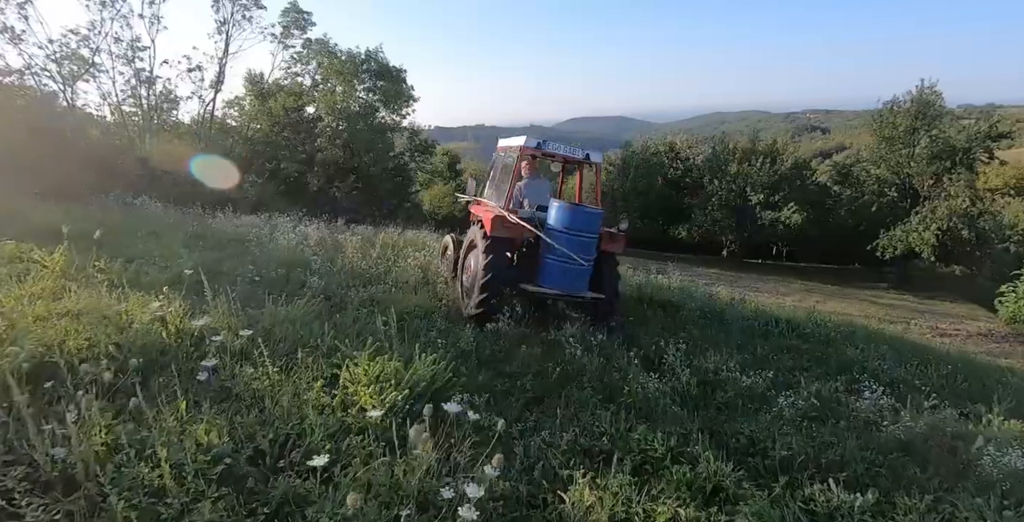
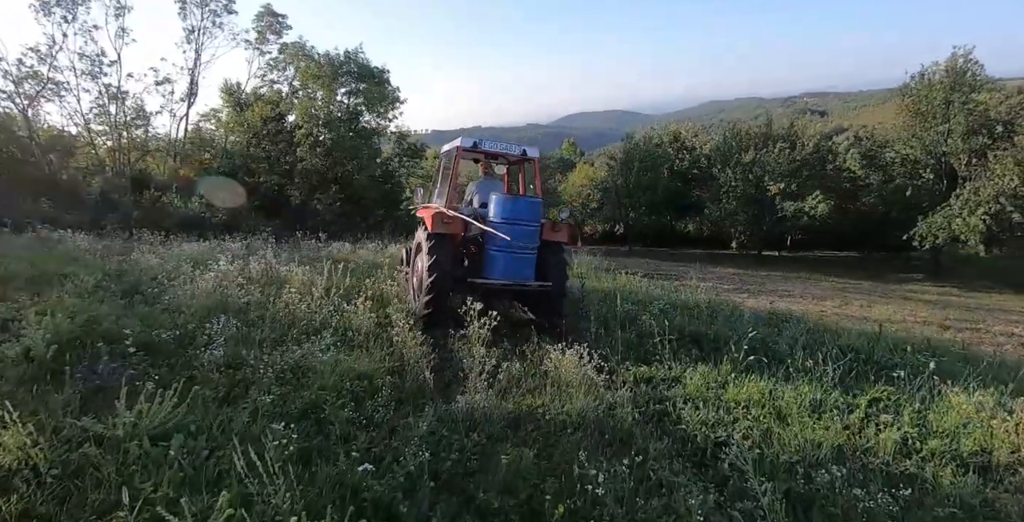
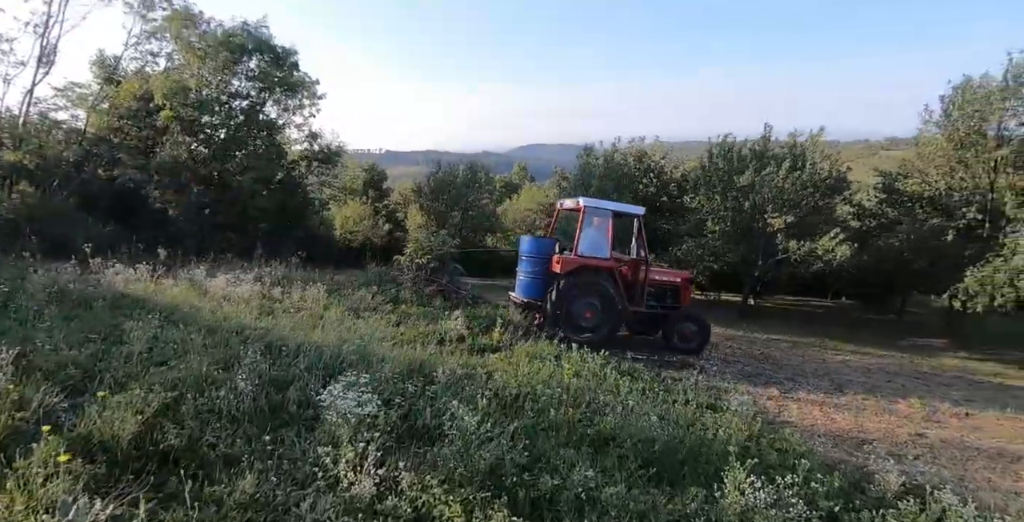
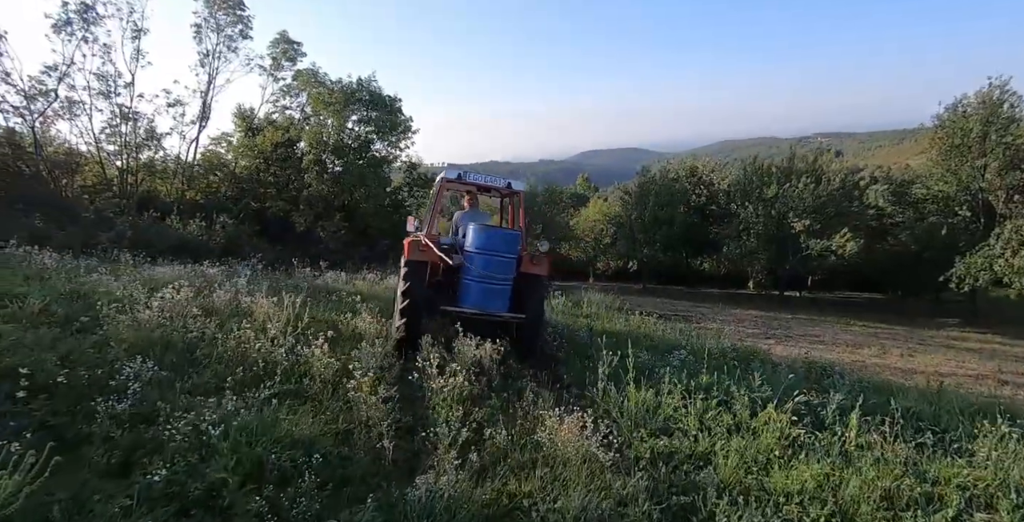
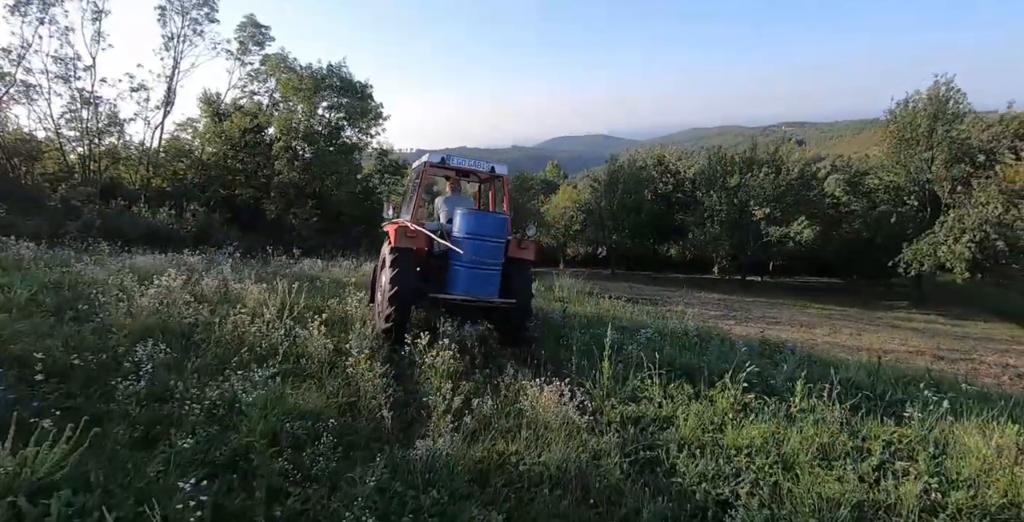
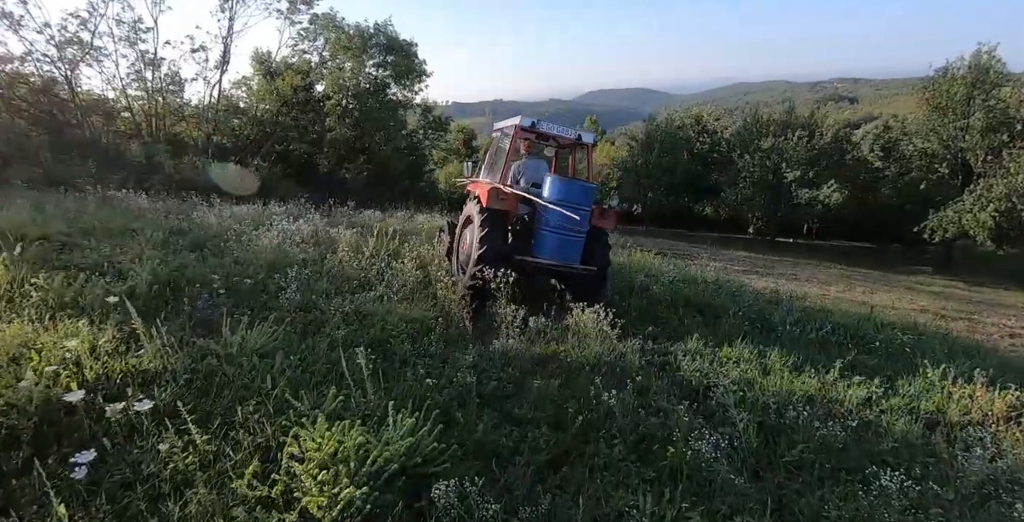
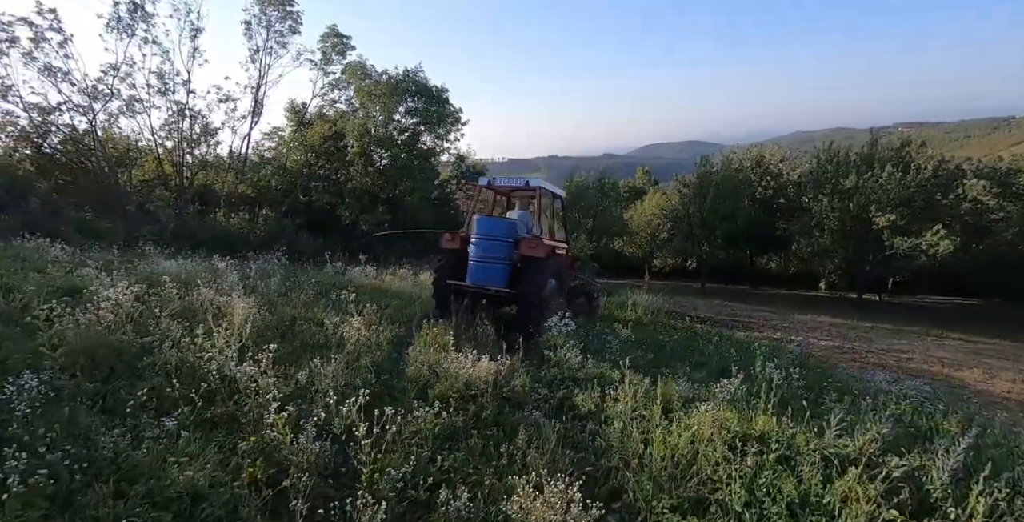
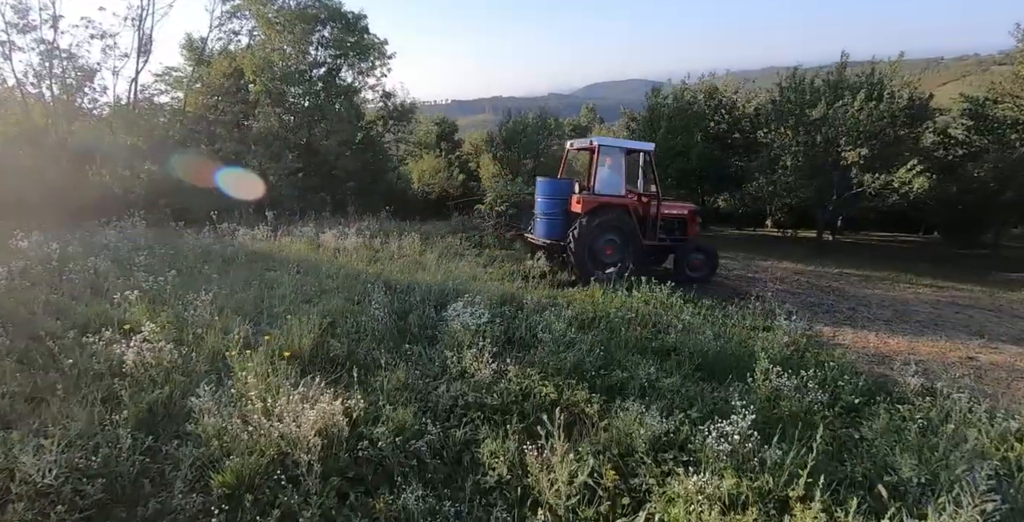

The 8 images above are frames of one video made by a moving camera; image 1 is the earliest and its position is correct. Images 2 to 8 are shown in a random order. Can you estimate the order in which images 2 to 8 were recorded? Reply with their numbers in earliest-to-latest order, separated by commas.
6, 2, 5, 4, 7, 8, 3
